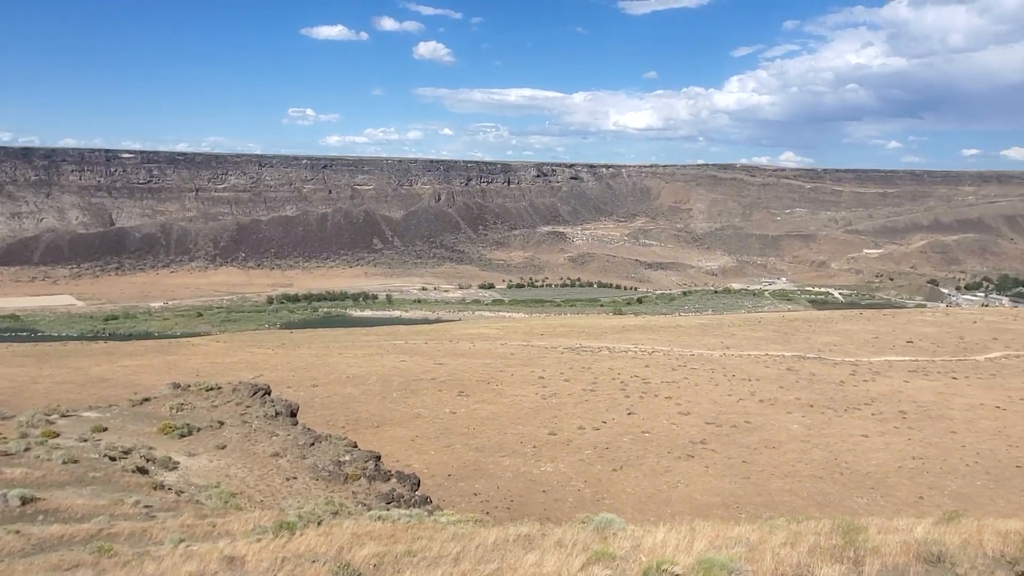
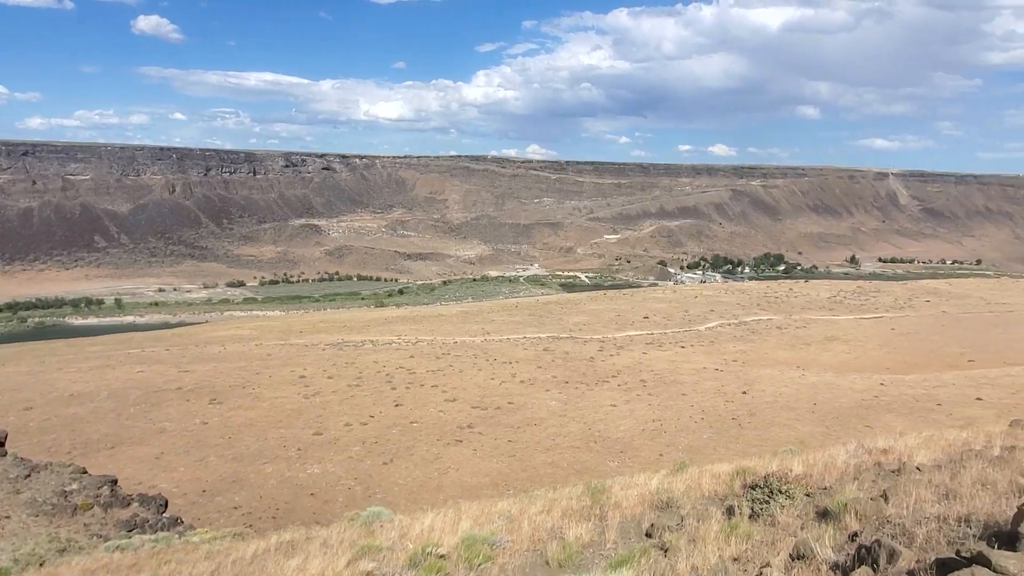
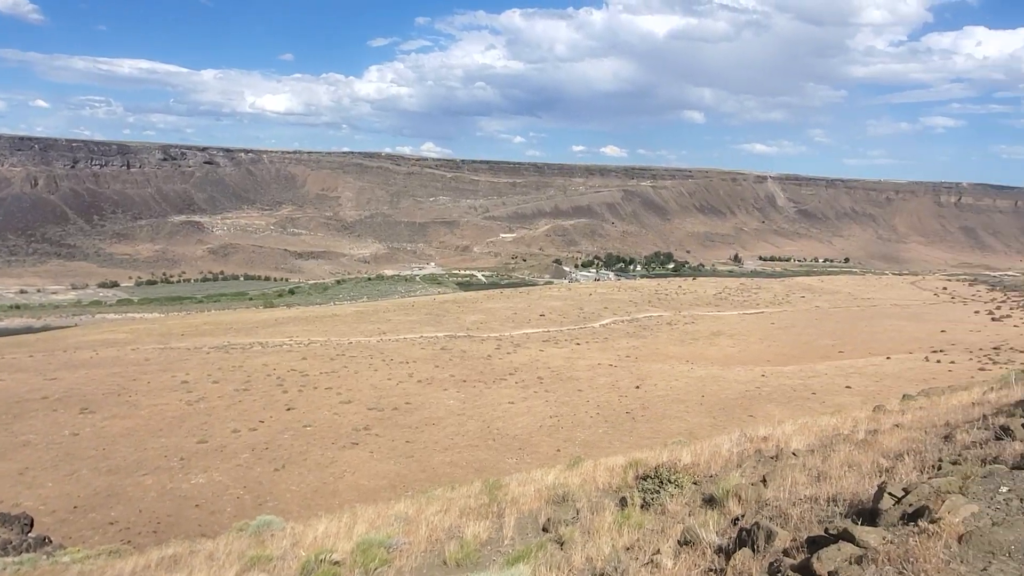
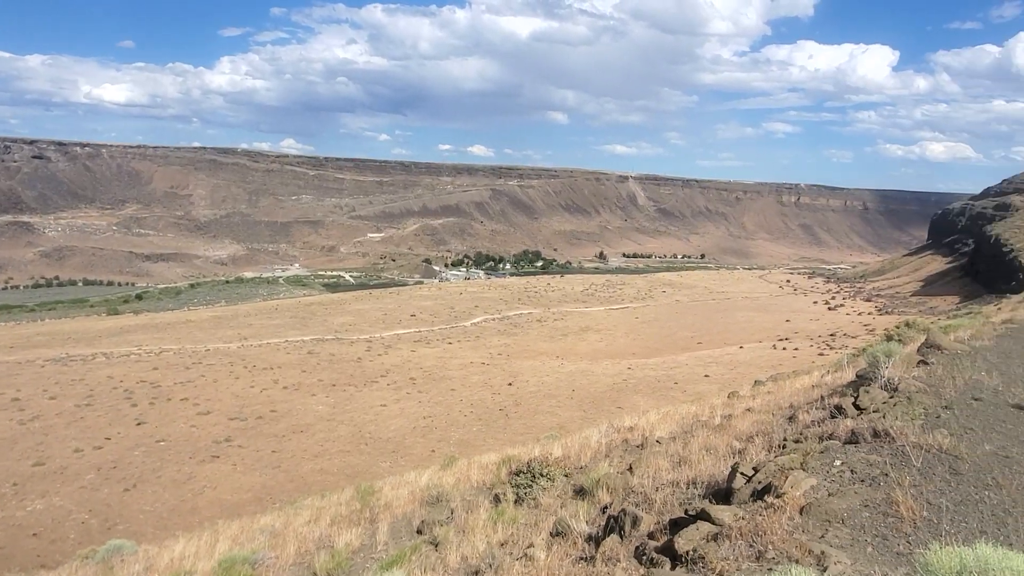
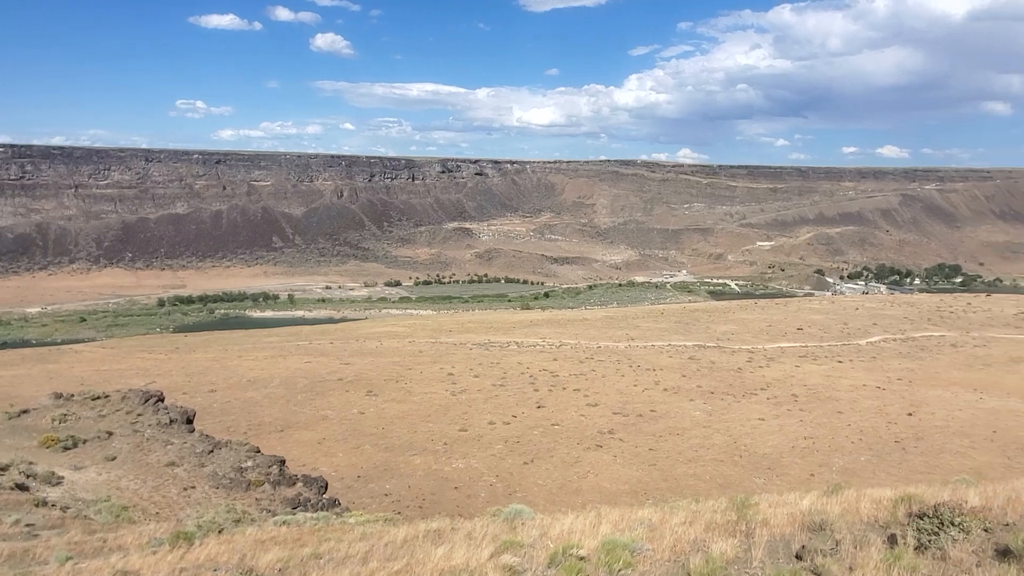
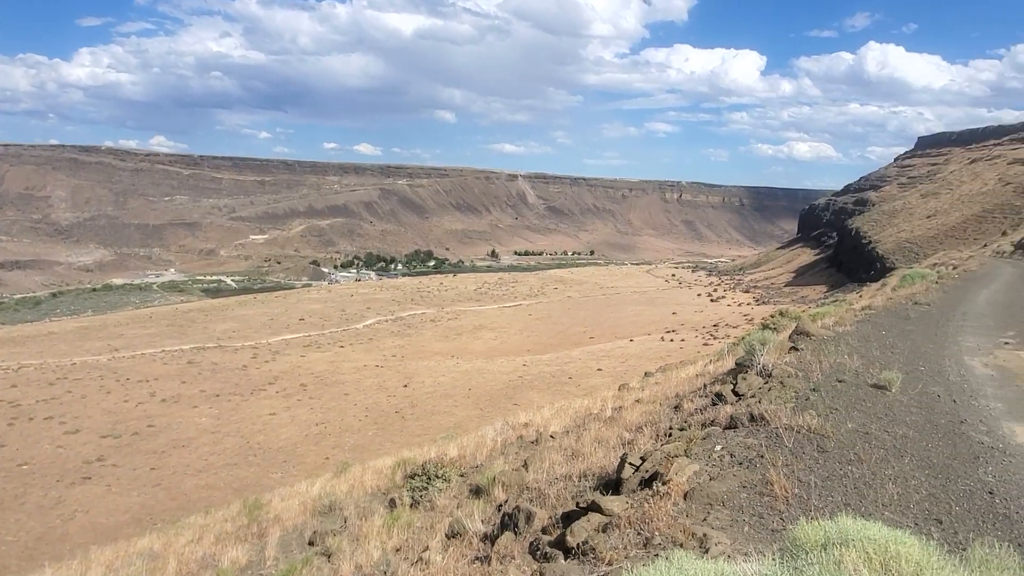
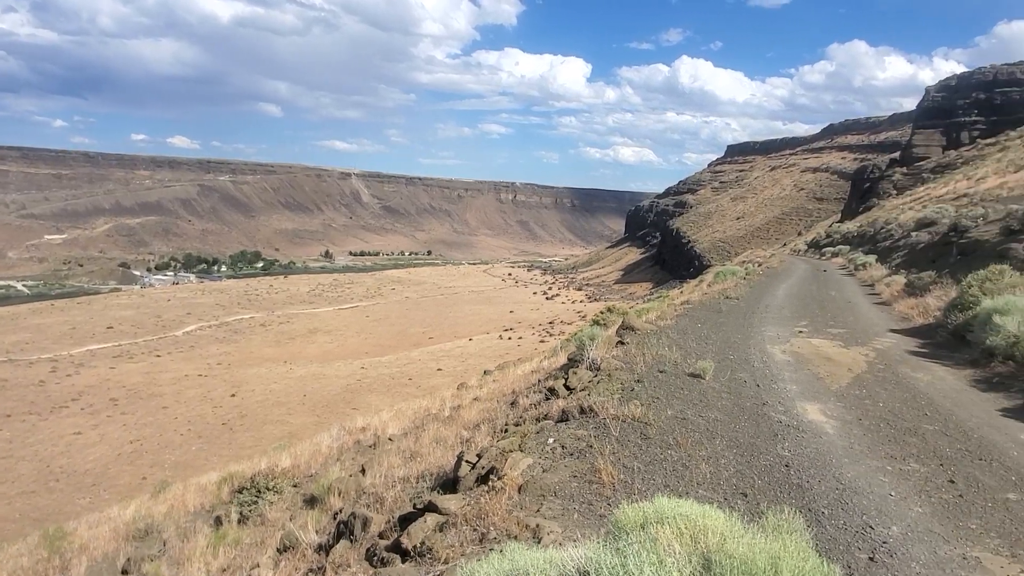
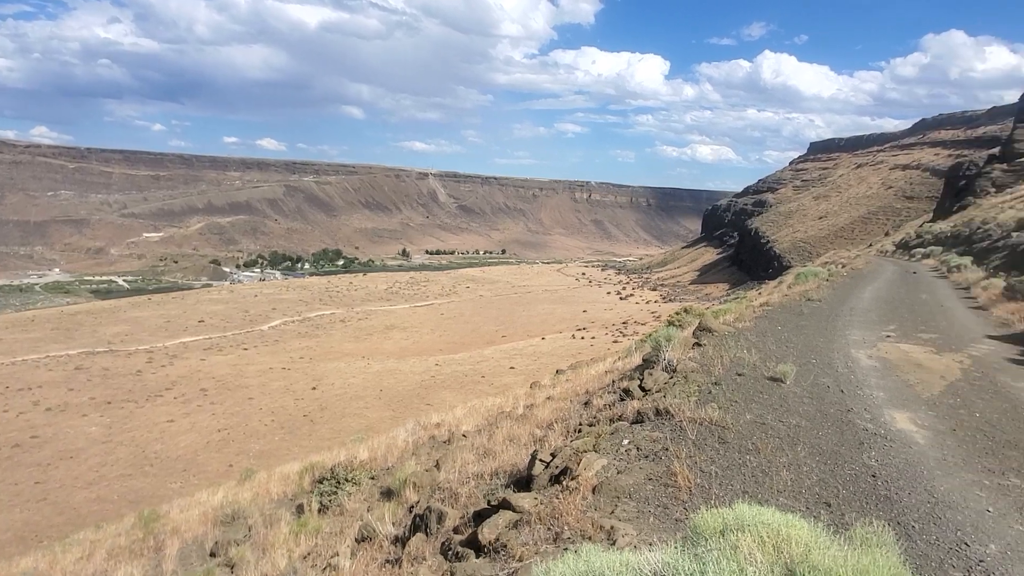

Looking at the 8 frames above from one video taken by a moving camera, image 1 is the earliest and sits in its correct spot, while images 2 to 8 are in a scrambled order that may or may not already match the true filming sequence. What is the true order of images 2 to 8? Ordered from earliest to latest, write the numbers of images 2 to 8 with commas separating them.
5, 2, 3, 4, 6, 8, 7
